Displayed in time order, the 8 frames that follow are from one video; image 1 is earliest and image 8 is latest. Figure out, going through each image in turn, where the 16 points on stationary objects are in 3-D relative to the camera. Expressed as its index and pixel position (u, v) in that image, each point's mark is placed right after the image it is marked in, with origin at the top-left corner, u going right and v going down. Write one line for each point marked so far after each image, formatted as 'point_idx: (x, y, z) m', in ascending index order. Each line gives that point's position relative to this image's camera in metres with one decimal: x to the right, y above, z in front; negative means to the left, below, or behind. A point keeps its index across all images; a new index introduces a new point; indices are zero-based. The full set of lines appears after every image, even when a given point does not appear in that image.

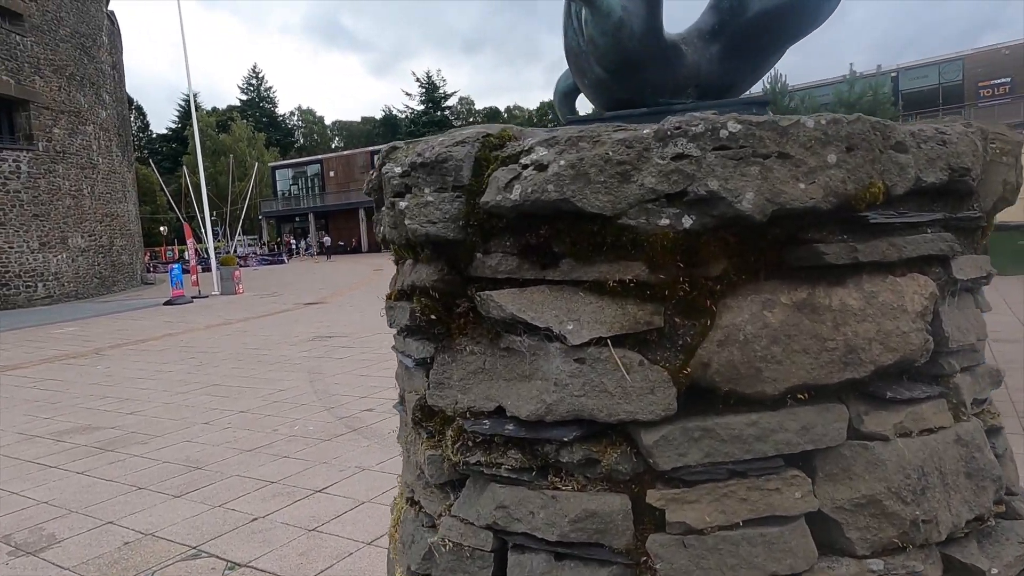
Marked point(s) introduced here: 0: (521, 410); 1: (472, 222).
0: (0.0, -0.5, +2.5) m
1: (-0.2, +0.3, +2.6) m
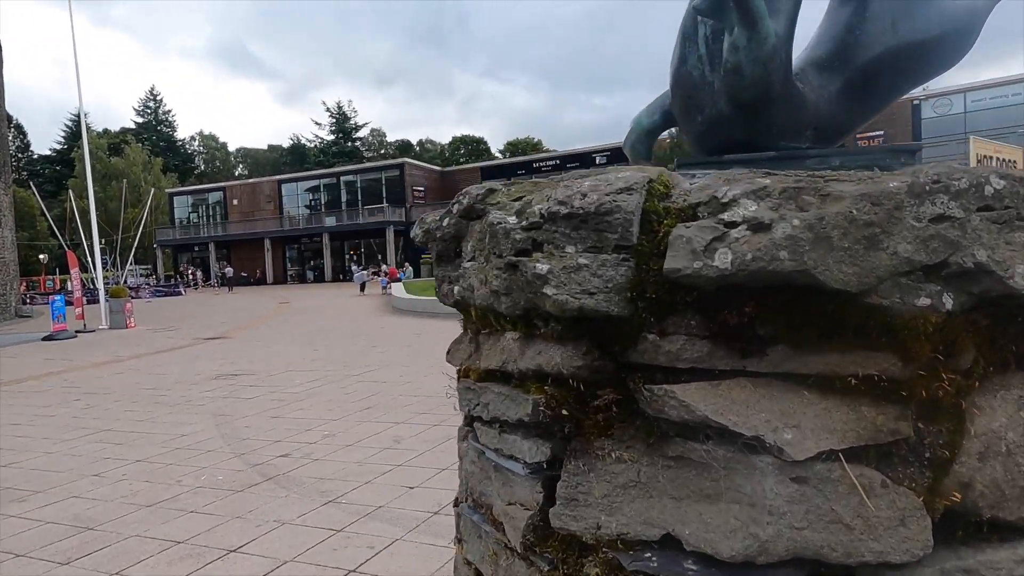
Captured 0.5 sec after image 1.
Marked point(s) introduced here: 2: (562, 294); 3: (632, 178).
0: (+0.6, -0.7, +1.9) m
1: (+0.4, 0.0, +2.0) m
2: (+0.1, 0.0, +2.0) m
3: (+0.4, +0.3, +2.1) m
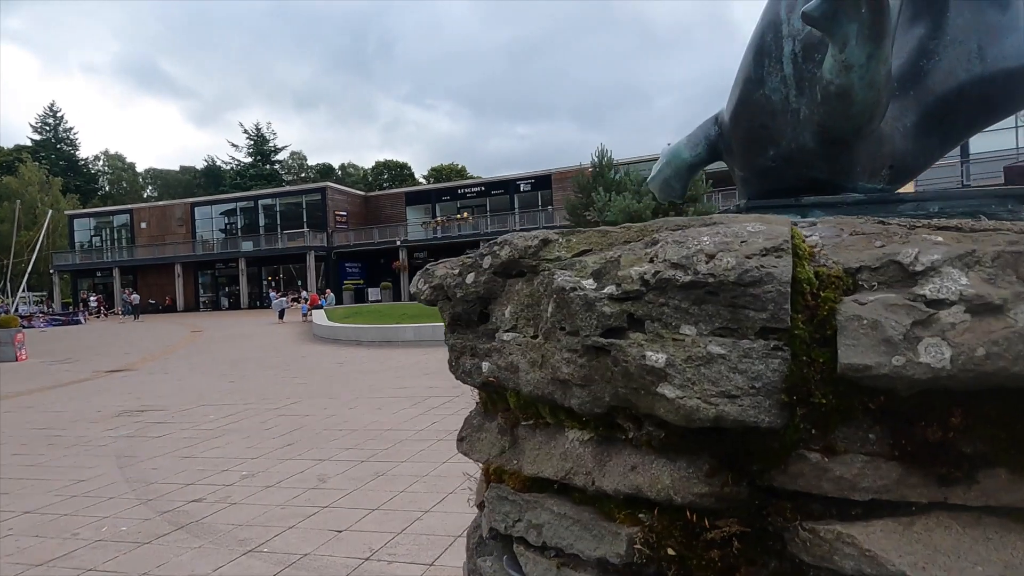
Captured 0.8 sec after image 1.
0: (+0.8, -0.9, +1.3) m
1: (+0.6, -0.2, +1.4) m
2: (+0.4, -0.2, +1.4) m
3: (+0.6, +0.1, +1.5) m
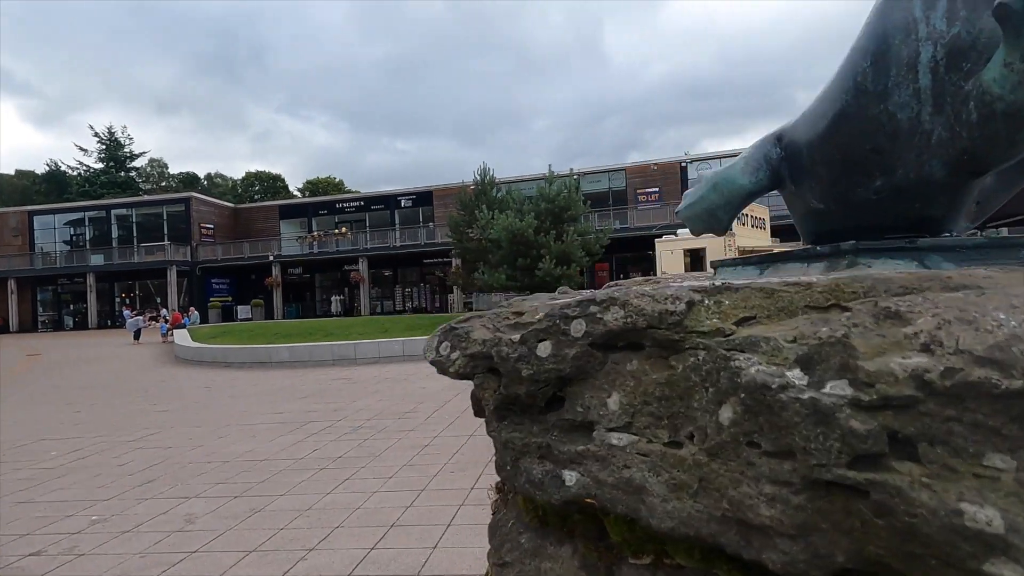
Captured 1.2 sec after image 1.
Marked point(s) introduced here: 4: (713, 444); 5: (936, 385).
0: (+1.1, -1.1, +0.9) m
1: (+0.9, -0.4, +0.9) m
2: (+0.7, -0.4, +0.9) m
3: (+0.9, 0.0, +1.0) m
4: (+0.4, -0.3, +1.2) m
5: (+0.6, -0.1, +1.0) m
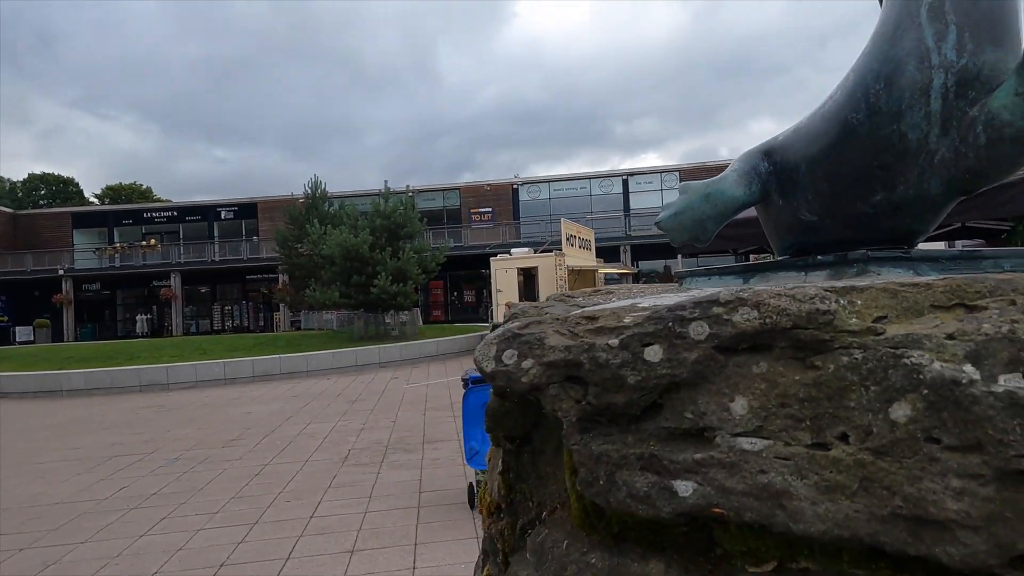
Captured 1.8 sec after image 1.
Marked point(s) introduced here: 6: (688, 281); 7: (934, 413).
0: (+1.5, -1.1, +1.0) m
1: (+1.3, -0.4, +1.0) m
2: (+1.1, -0.4, +0.9) m
3: (+1.2, 0.0, +1.2) m
4: (+0.7, -0.3, +1.2) m
5: (+1.0, -0.1, +1.1) m
6: (+0.7, 0.0, +2.8) m
7: (+0.7, -0.2, +1.1) m
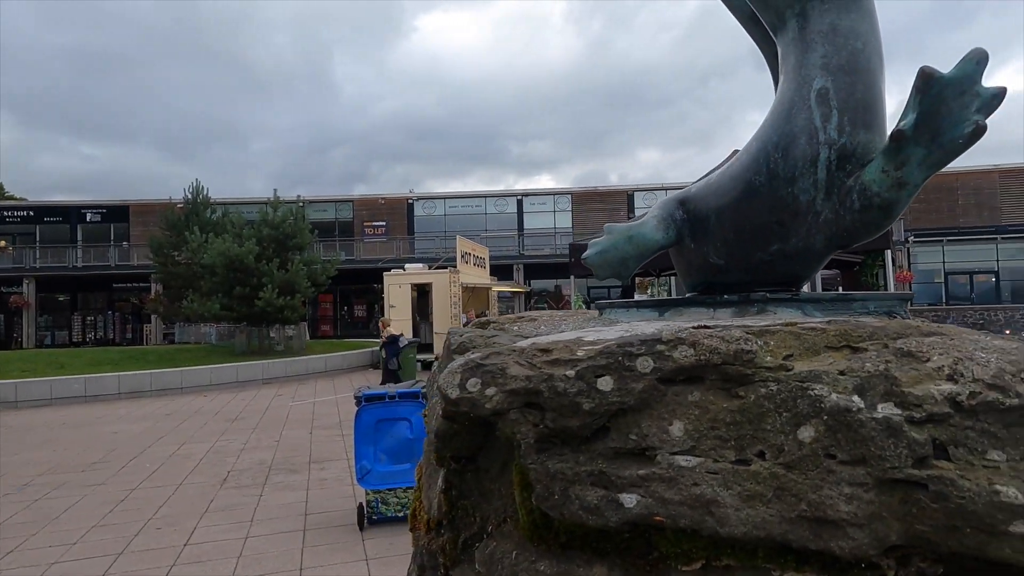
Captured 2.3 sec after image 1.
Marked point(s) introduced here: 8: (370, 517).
0: (+1.4, -1.2, +1.4) m
1: (+1.3, -0.5, +1.4) m
2: (+1.1, -0.5, +1.3) m
3: (+1.2, -0.1, +1.5) m
4: (+0.6, -0.4, +1.5) m
5: (+0.9, -0.2, +1.4) m
6: (+0.4, -0.1, +3.1) m
7: (+0.7, -0.3, +1.4) m
8: (-1.2, -1.9, +5.5) m
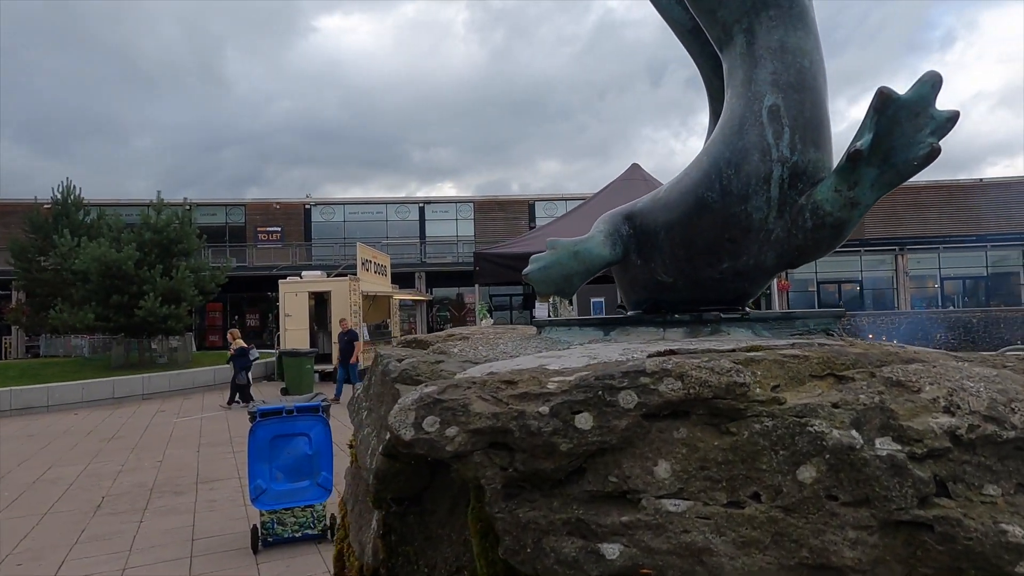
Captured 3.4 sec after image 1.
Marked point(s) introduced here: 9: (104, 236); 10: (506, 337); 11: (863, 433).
0: (+1.4, -1.3, +1.4) m
1: (+1.2, -0.5, +1.4) m
2: (+1.0, -0.5, +1.2) m
3: (+1.1, -0.2, +1.5) m
4: (+0.6, -0.4, +1.3) m
5: (+0.9, -0.3, +1.3) m
6: (+0.2, -0.2, +2.9) m
7: (+0.6, -0.4, +1.3) m
8: (-1.9, -2.0, +5.1) m
9: (-10.9, +1.4, +18.2) m
10: (0.0, -0.2, +3.1) m
11: (+0.7, -0.3, +1.4) m
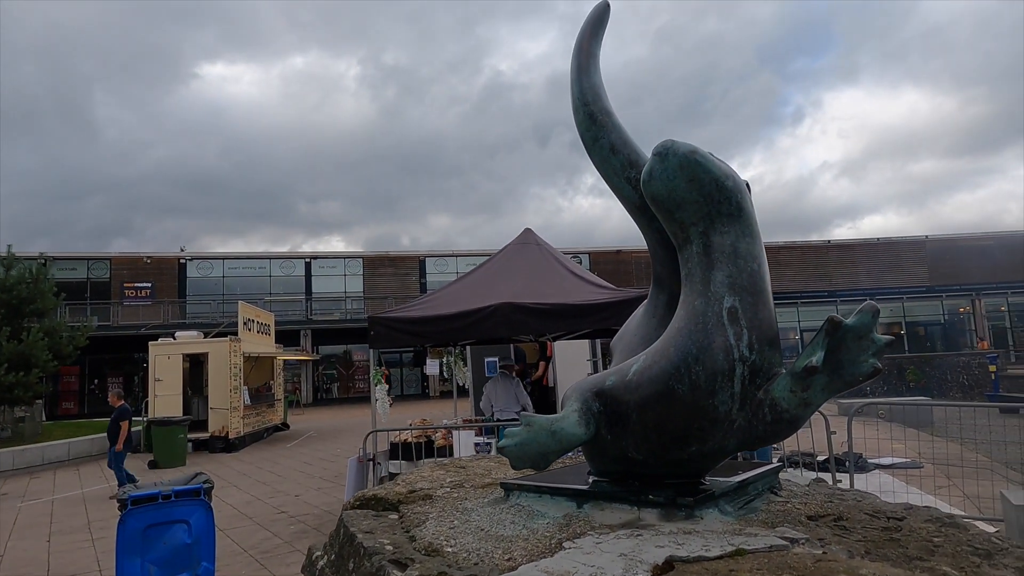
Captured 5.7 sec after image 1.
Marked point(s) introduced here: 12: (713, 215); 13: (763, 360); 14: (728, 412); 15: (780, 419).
0: (+1.5, -1.9, +1.7) m
1: (+1.3, -1.2, +1.7) m
2: (+1.2, -1.2, +1.5) m
3: (+1.2, -0.8, +1.8) m
4: (+0.7, -1.1, +1.5) m
5: (+1.0, -0.9, +1.6) m
6: (0.0, -0.9, +3.0) m
7: (+0.8, -1.0, +1.5) m
8: (-2.3, -2.9, +4.7) m
9: (-13.4, -0.6, +16.3) m
10: (-0.2, -1.0, +3.2) m
11: (+0.8, -0.9, +1.6) m
12: (+0.8, +0.3, +2.7) m
13: (+1.0, -0.3, +2.6) m
14: (+0.8, -0.5, +2.5) m
15: (+1.0, -0.5, +2.5) m
